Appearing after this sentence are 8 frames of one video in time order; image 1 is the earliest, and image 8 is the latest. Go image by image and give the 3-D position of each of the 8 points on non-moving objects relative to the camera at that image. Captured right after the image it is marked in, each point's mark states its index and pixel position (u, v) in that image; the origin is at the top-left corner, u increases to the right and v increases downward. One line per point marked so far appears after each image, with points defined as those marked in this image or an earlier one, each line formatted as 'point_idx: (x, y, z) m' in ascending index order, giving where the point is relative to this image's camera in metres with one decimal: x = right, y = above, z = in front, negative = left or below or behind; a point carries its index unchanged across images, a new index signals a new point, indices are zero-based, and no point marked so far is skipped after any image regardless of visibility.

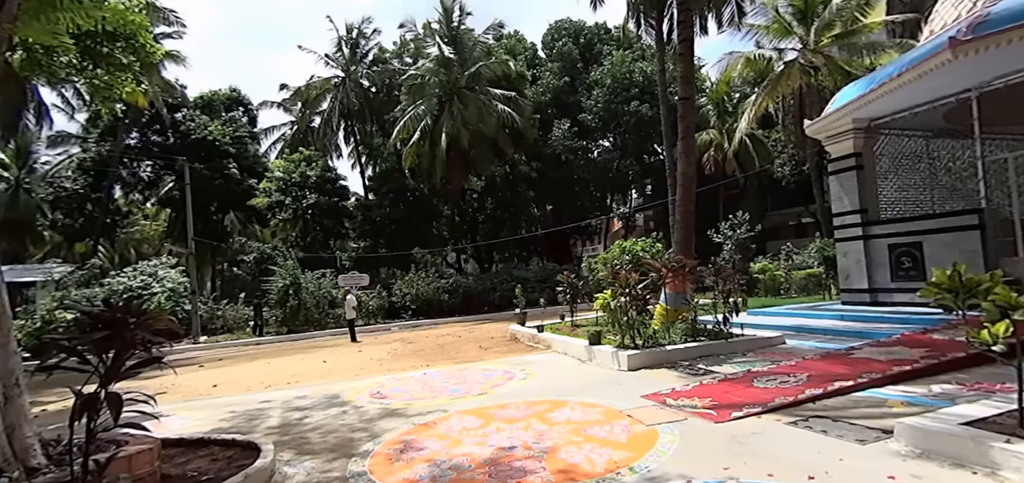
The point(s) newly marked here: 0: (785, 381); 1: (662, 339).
0: (+2.7, -1.4, +5.9) m
1: (+2.3, -1.3, +7.9) m
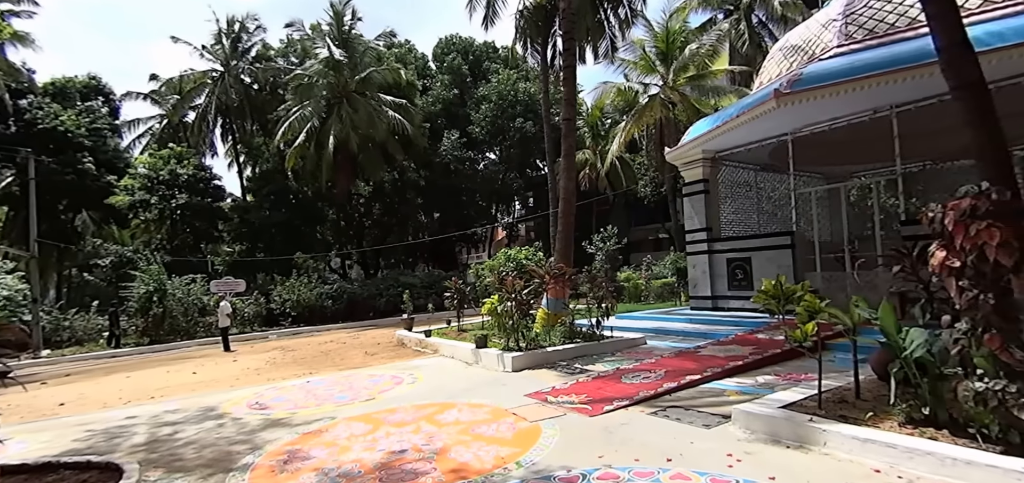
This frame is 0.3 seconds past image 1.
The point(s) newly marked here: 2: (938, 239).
0: (+1.6, -1.5, +6.7) m
1: (+0.6, -1.4, +8.6) m
2: (+3.0, 0.0, +4.3) m
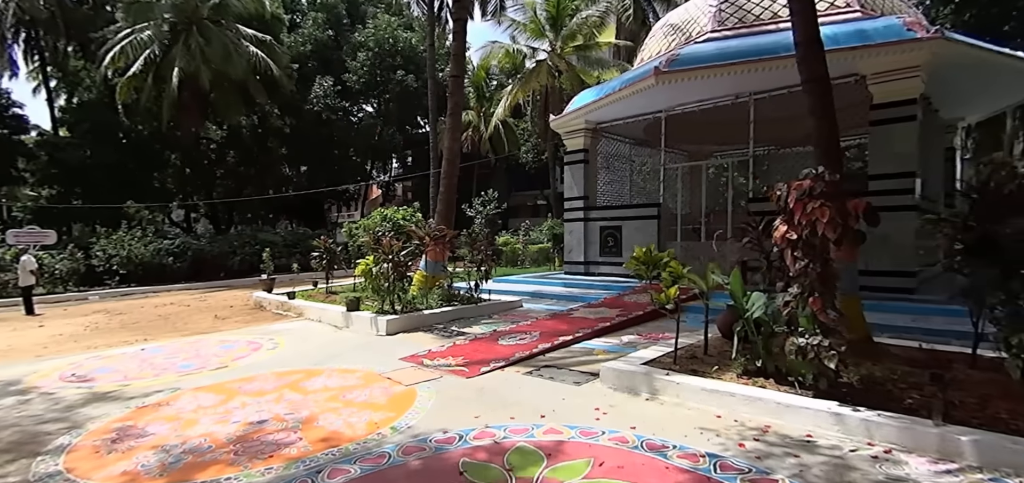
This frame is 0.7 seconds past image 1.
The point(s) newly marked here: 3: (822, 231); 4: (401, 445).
0: (+0.1, -1.1, +6.8) m
1: (-1.3, -0.9, +8.4) m
2: (+2.2, +0.2, +4.8) m
3: (+2.2, +0.1, +4.3) m
4: (-0.8, -1.4, +4.2) m
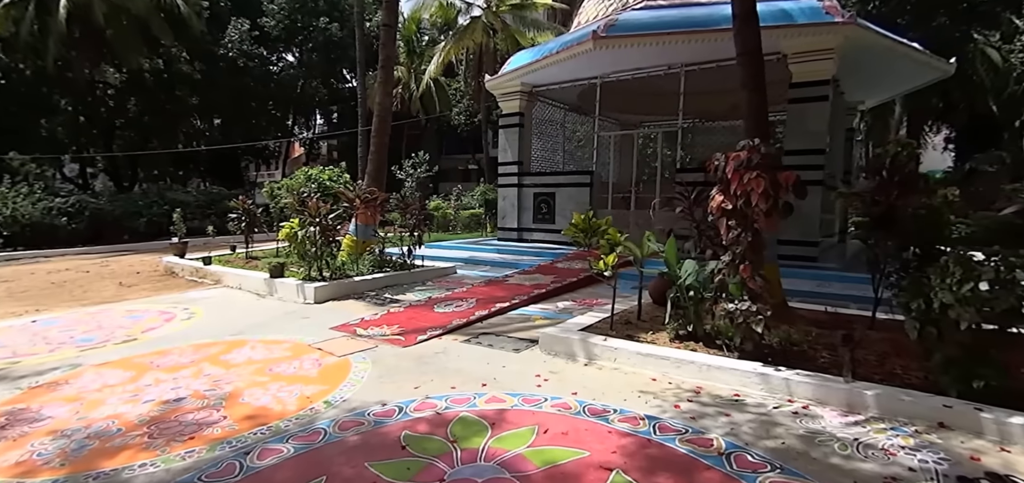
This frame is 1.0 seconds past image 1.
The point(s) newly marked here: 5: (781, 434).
0: (-0.6, -0.7, +6.8) m
1: (-2.2, -0.4, +8.1) m
2: (+1.7, +0.5, +4.9) m
3: (+1.8, +0.3, +4.5) m
4: (-1.2, -1.2, +4.0) m
5: (+1.7, -1.2, +3.8) m
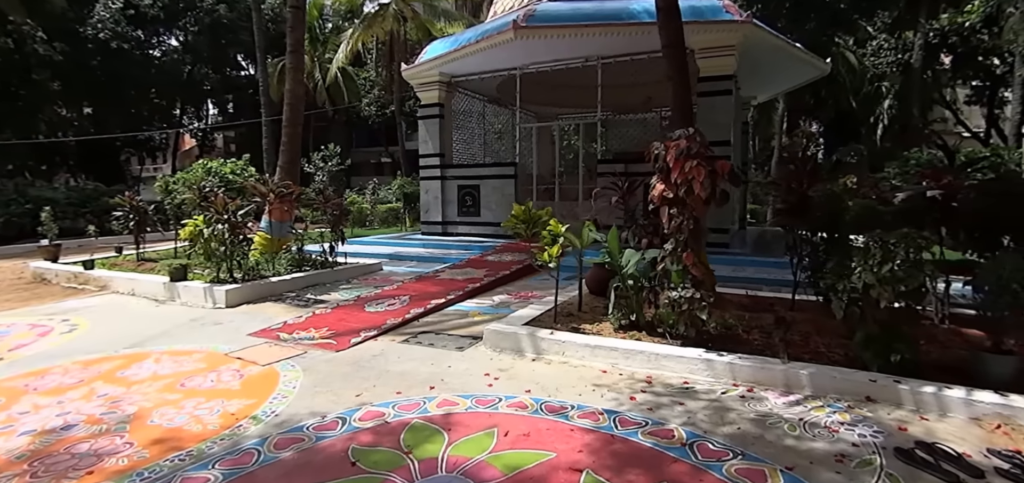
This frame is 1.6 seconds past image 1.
0: (-1.3, -0.7, +6.4) m
1: (-3.1, -0.4, +7.5) m
2: (+1.2, +0.5, +4.9) m
3: (+1.4, +0.4, +4.5) m
4: (-1.4, -1.2, +3.6) m
5: (+1.4, -1.1, +3.8) m
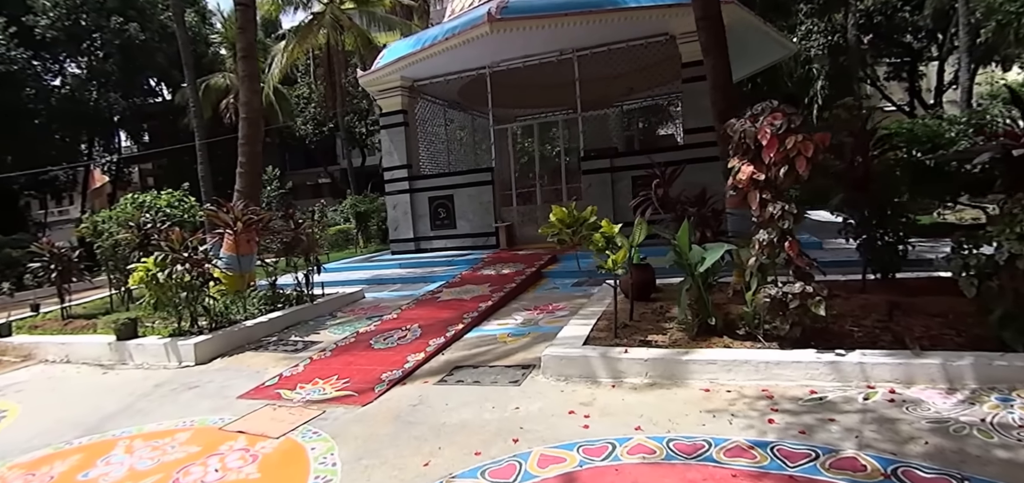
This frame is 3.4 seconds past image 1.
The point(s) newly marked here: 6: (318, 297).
0: (-1.0, -0.9, +5.4) m
1: (-2.9, -0.7, +6.3) m
2: (+1.6, +0.6, +4.2) m
3: (+1.8, +0.5, +3.8) m
4: (-0.8, -1.3, +2.6) m
5: (+2.0, -1.0, +3.1) m
6: (-2.5, -0.7, +7.7) m
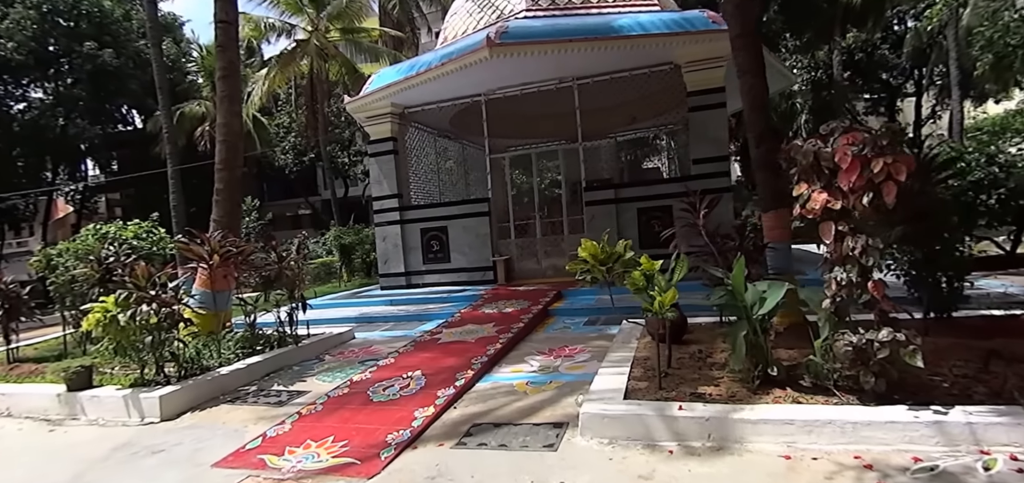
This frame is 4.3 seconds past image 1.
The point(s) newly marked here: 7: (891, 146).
0: (-0.8, -1.1, +4.7) m
1: (-2.8, -1.1, +5.5) m
2: (+1.8, +0.4, +3.7) m
3: (+2.0, +0.3, +3.3) m
4: (-0.5, -1.4, +1.9) m
5: (+2.3, -1.1, +2.5) m
6: (-2.4, -1.1, +6.9) m
7: (+2.0, +0.6, +3.4) m
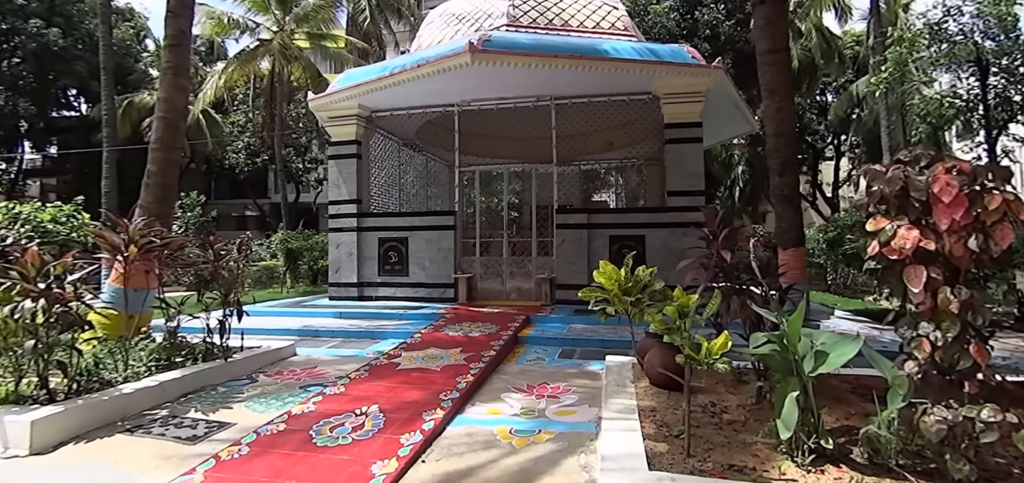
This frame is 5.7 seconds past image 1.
0: (-0.9, -1.2, +3.7) m
1: (-2.9, -1.0, +4.3) m
2: (+1.9, +0.2, +3.0) m
3: (+2.1, +0.1, +2.6) m
4: (-0.4, -1.4, +0.9) m
5: (+2.3, -1.4, +1.8) m
6: (-2.7, -1.1, +5.8) m
7: (+2.2, +0.3, +2.7) m
